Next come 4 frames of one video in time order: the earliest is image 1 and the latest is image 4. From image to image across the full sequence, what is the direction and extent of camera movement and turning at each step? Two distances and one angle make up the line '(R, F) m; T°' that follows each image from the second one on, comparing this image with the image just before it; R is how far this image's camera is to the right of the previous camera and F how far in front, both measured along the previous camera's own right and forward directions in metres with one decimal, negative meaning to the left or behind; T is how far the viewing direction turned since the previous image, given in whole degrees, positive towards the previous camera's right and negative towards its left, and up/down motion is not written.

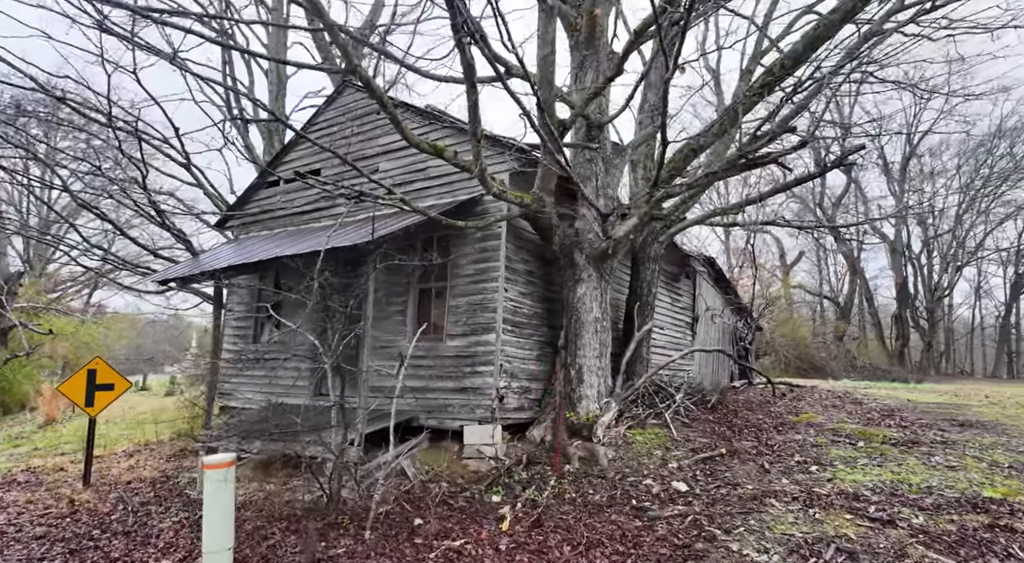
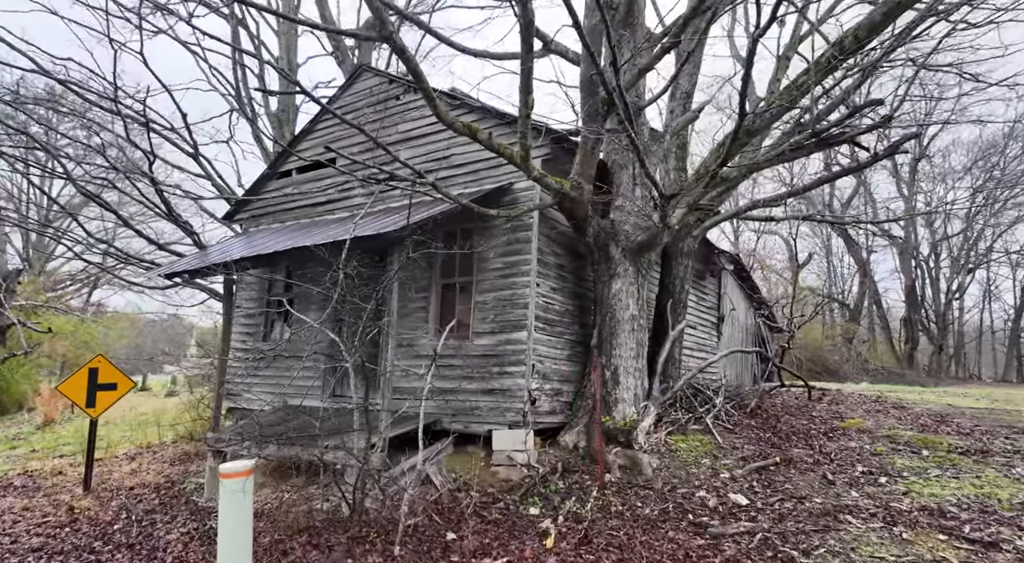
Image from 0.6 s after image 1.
(-0.4, +0.6) m; 0°
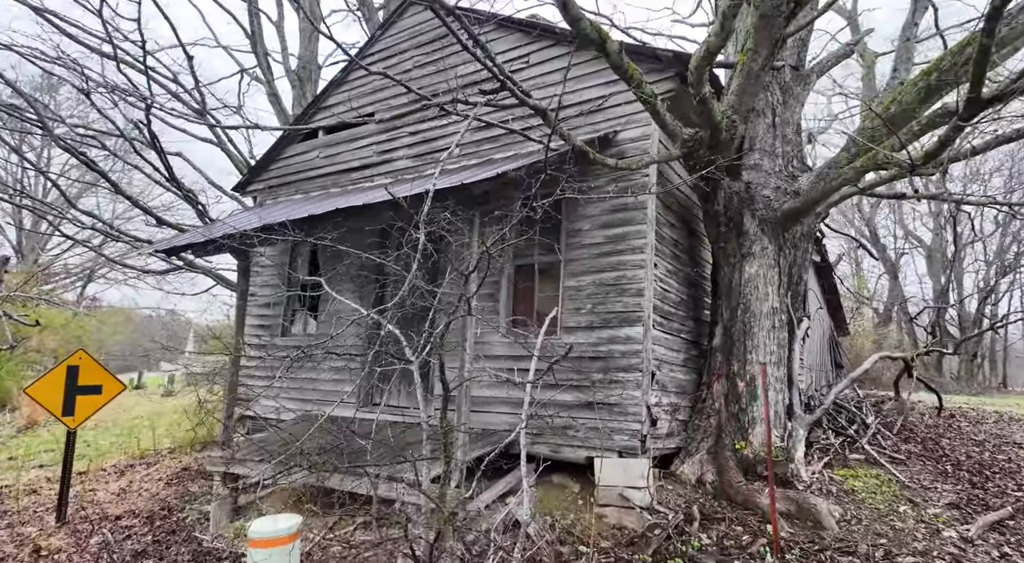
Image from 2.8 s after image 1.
(-1.1, +1.9) m; 0°
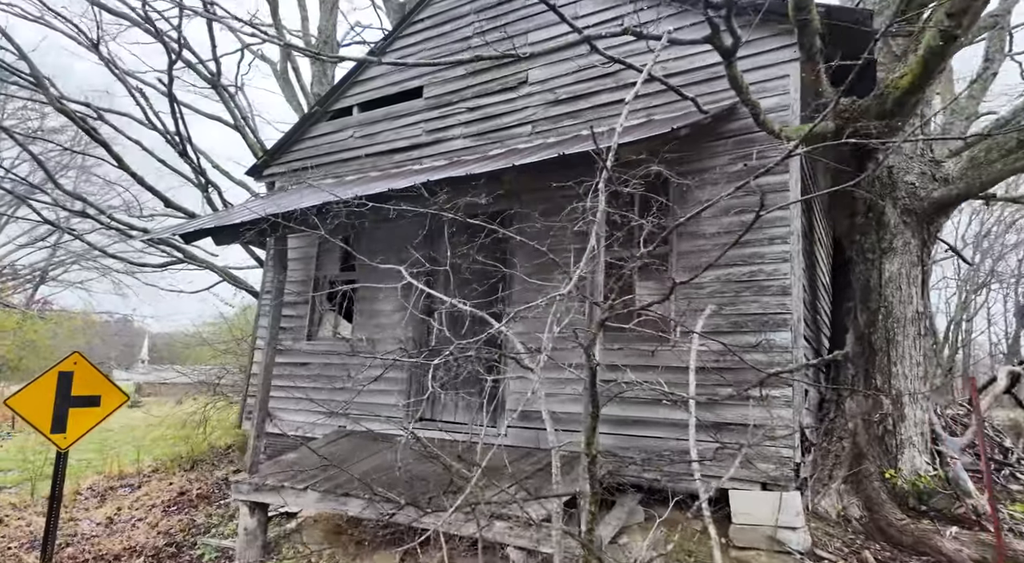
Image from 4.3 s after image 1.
(-1.3, +1.1) m; +3°
